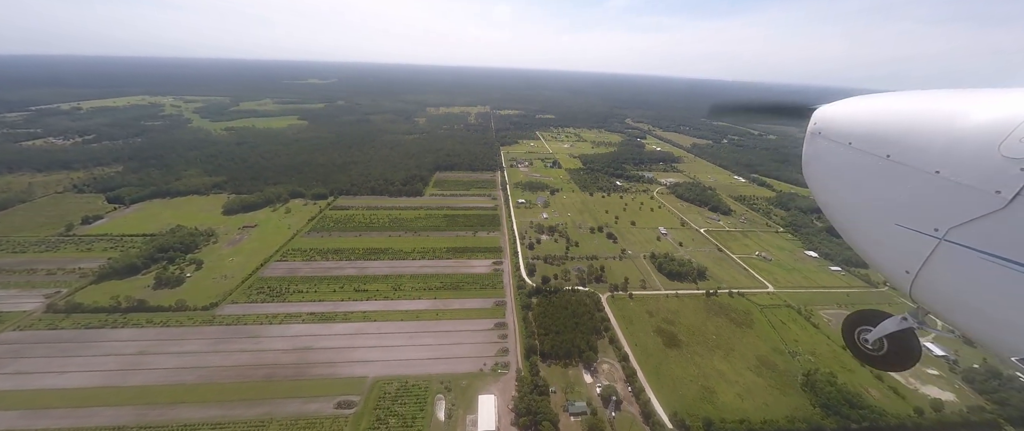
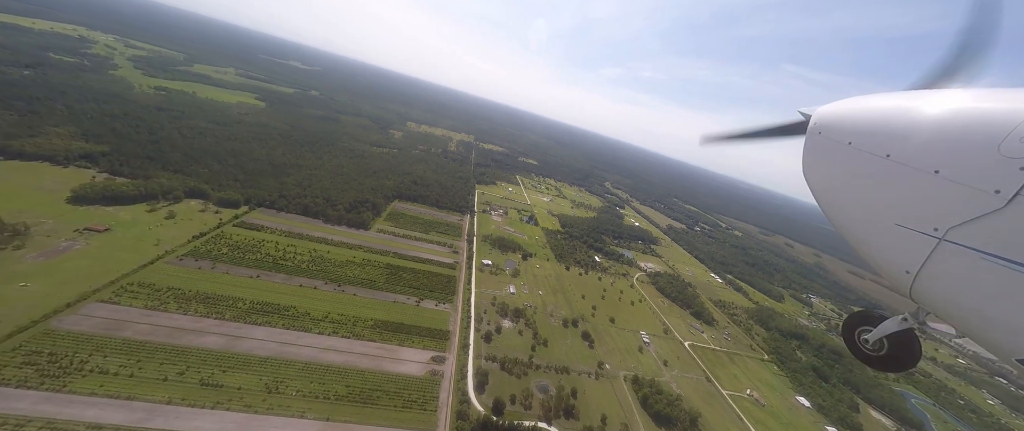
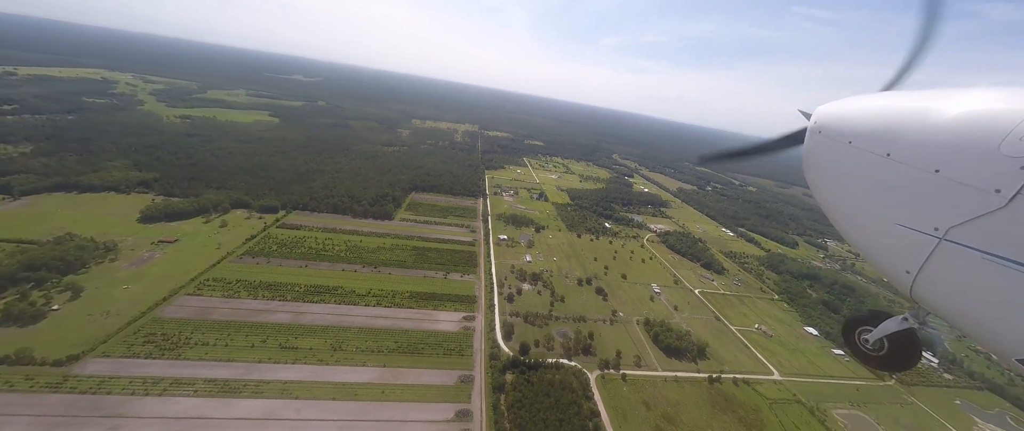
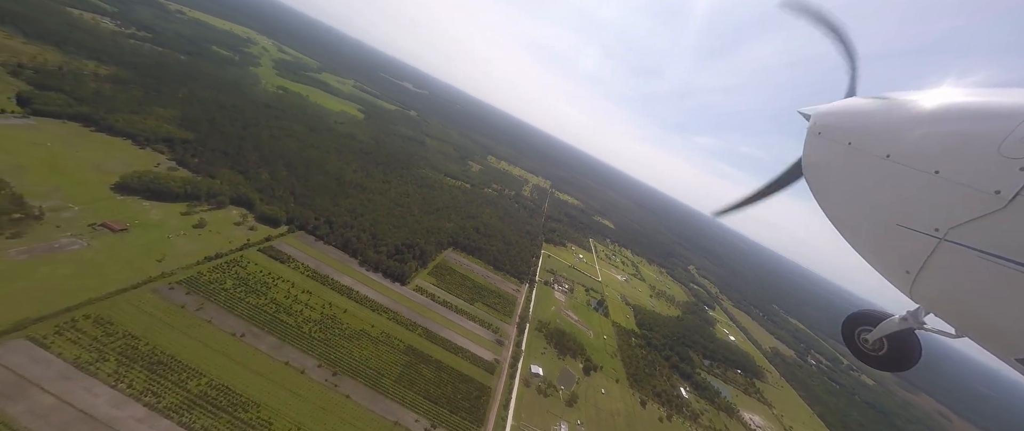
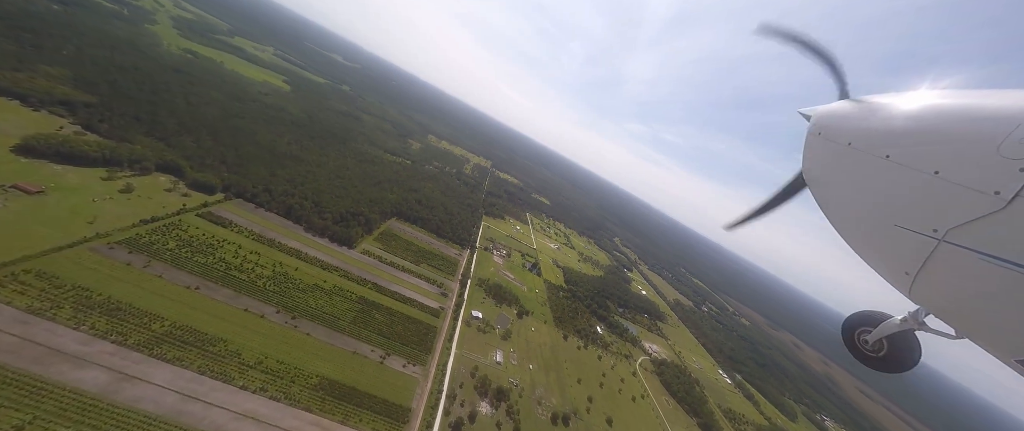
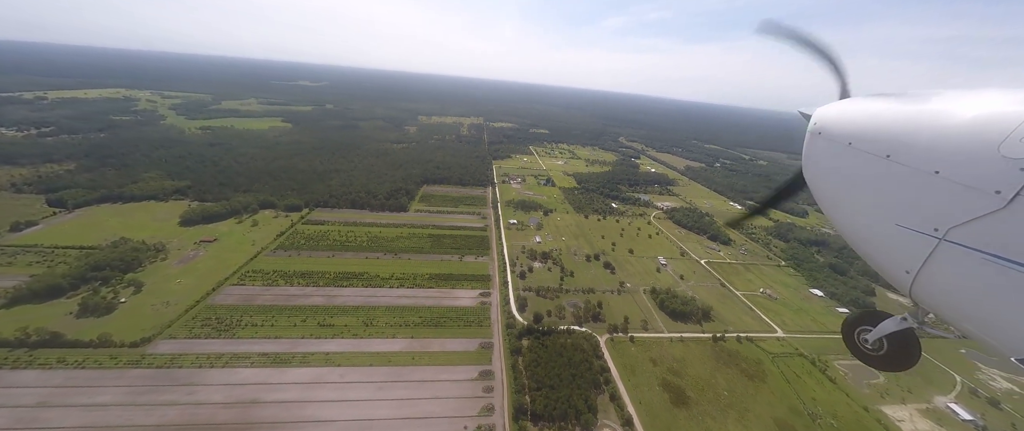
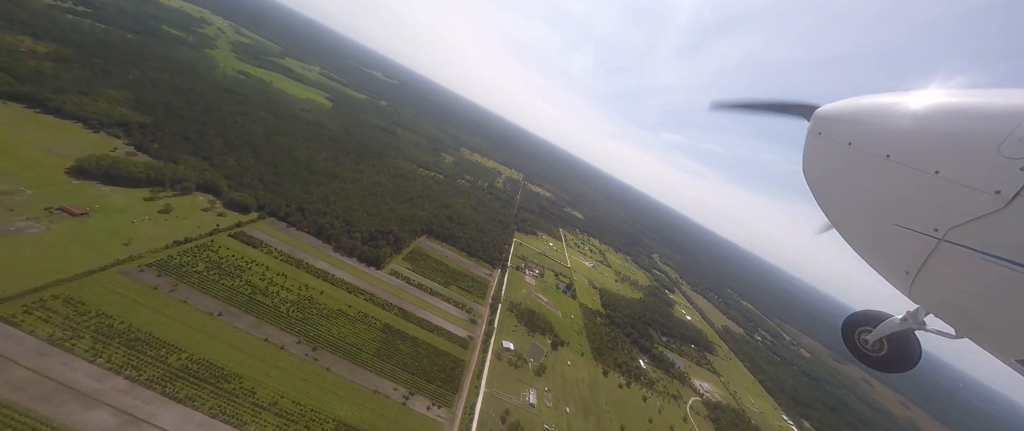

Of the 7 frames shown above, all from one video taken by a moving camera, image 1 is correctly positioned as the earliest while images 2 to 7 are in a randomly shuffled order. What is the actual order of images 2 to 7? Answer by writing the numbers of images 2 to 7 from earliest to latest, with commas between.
6, 3, 2, 5, 7, 4
